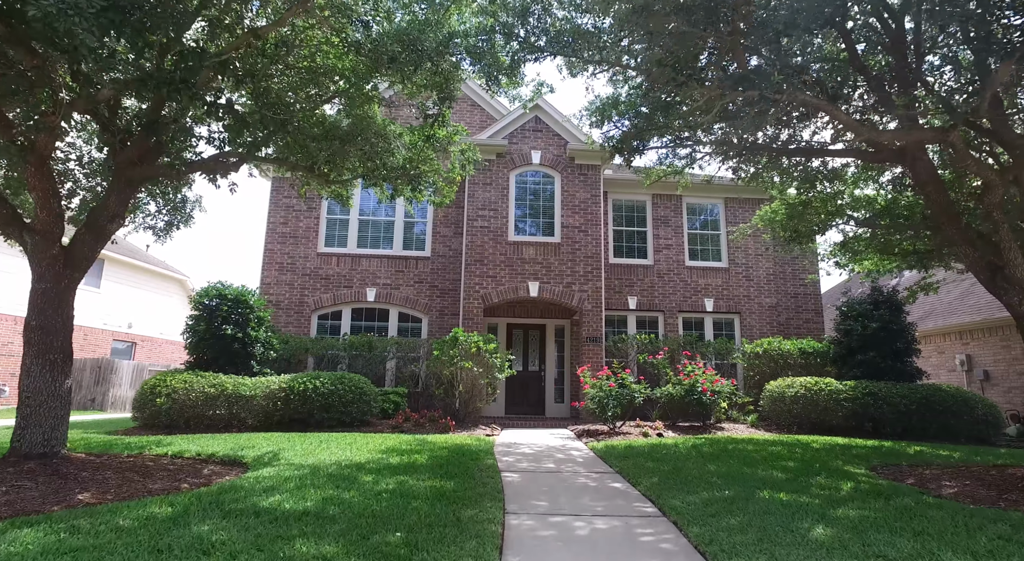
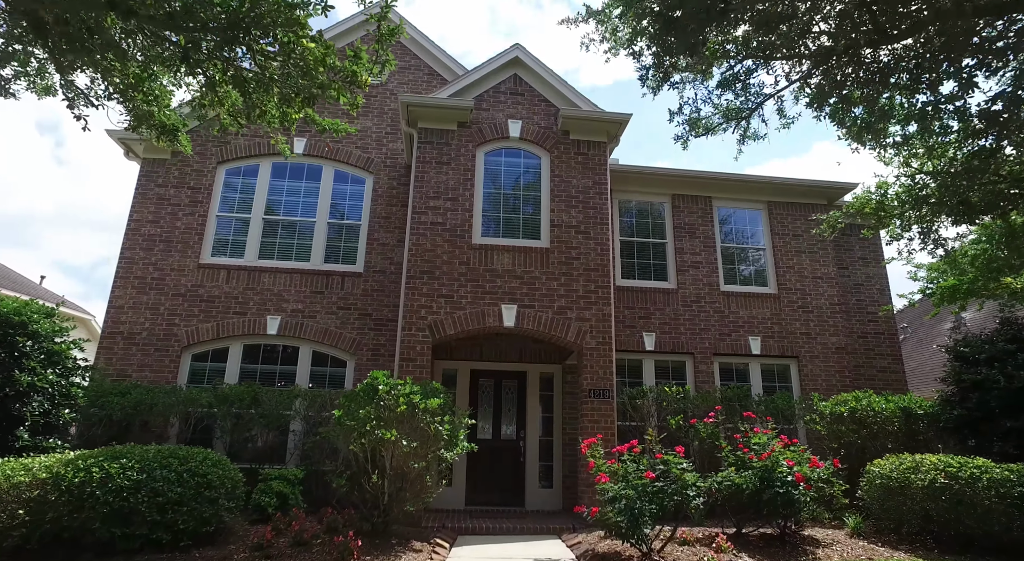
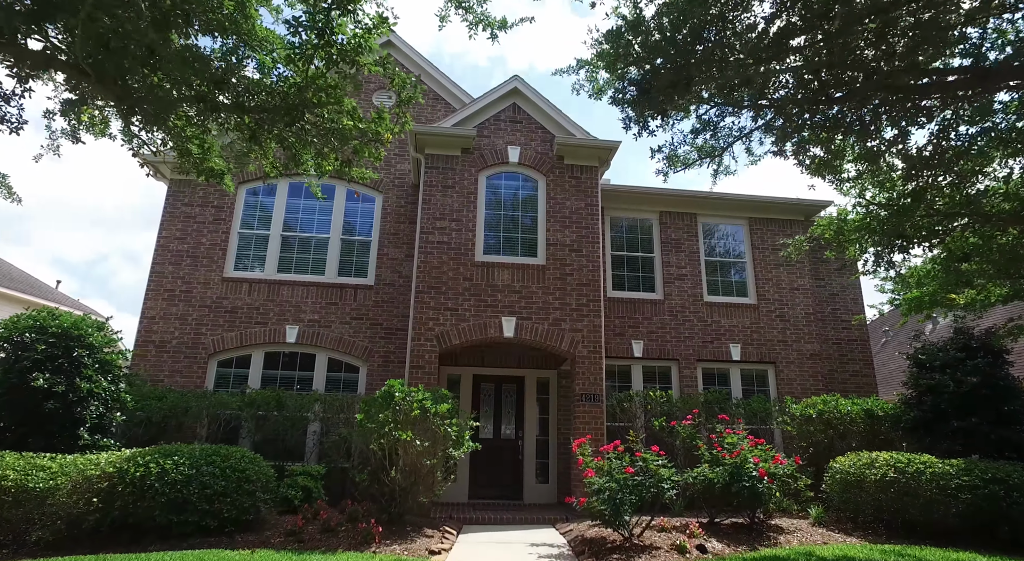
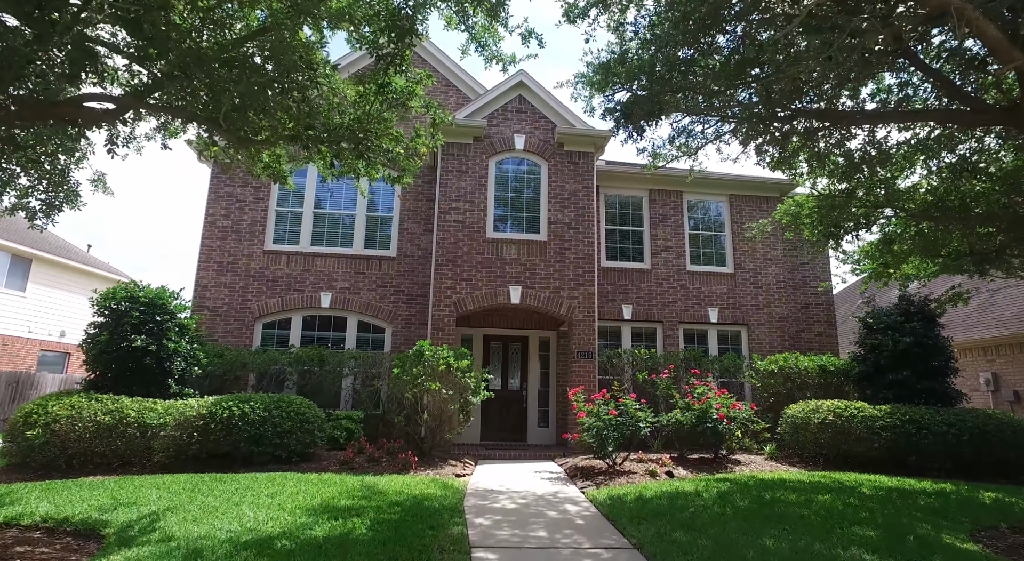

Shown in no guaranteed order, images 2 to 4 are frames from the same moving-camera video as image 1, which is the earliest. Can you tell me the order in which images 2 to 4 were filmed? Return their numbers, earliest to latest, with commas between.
4, 3, 2
